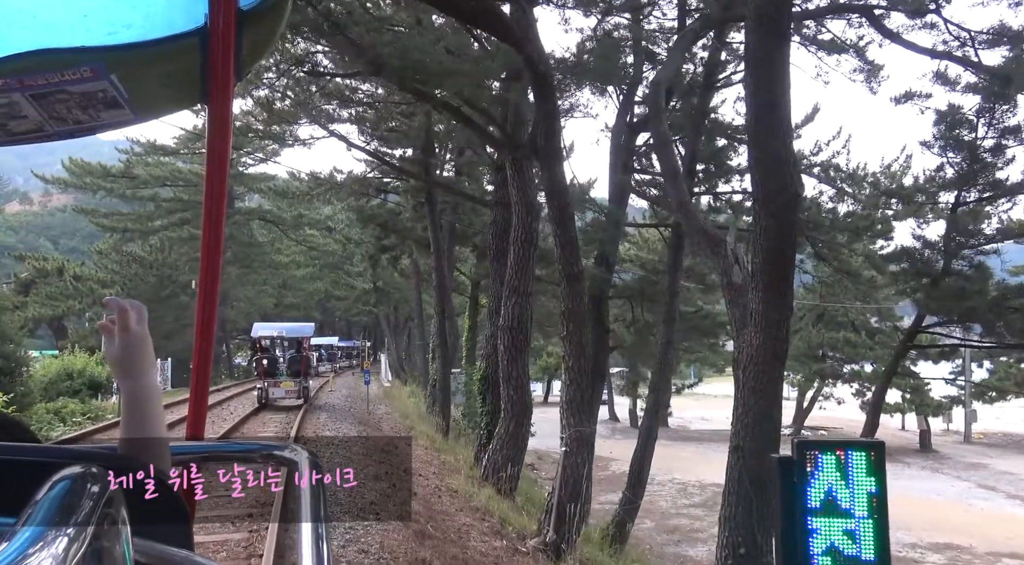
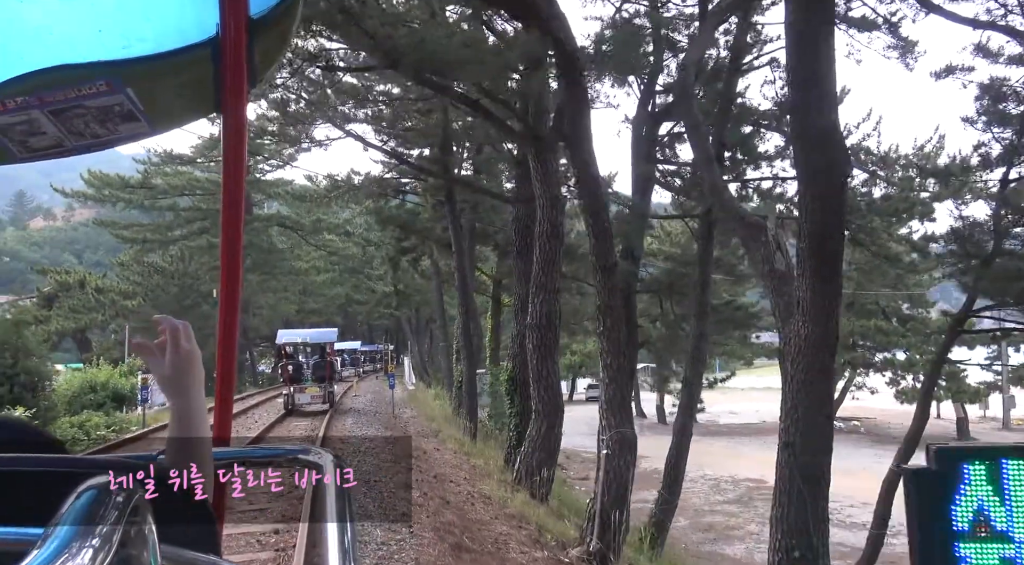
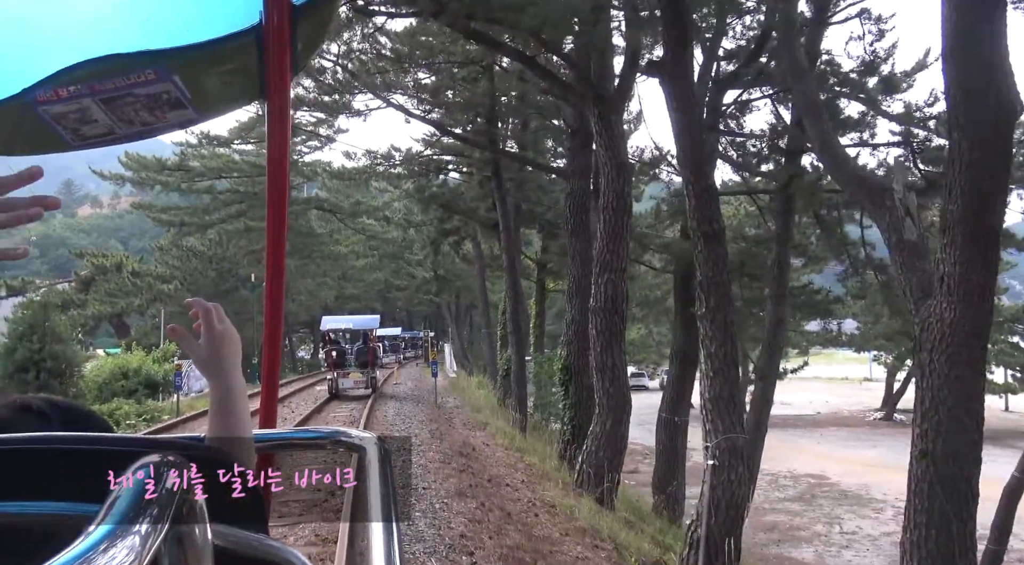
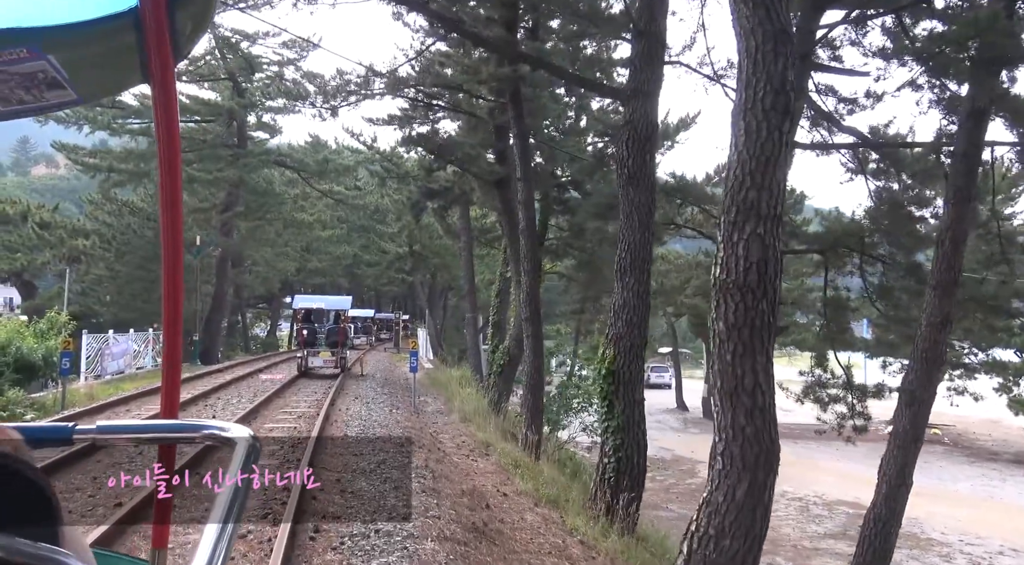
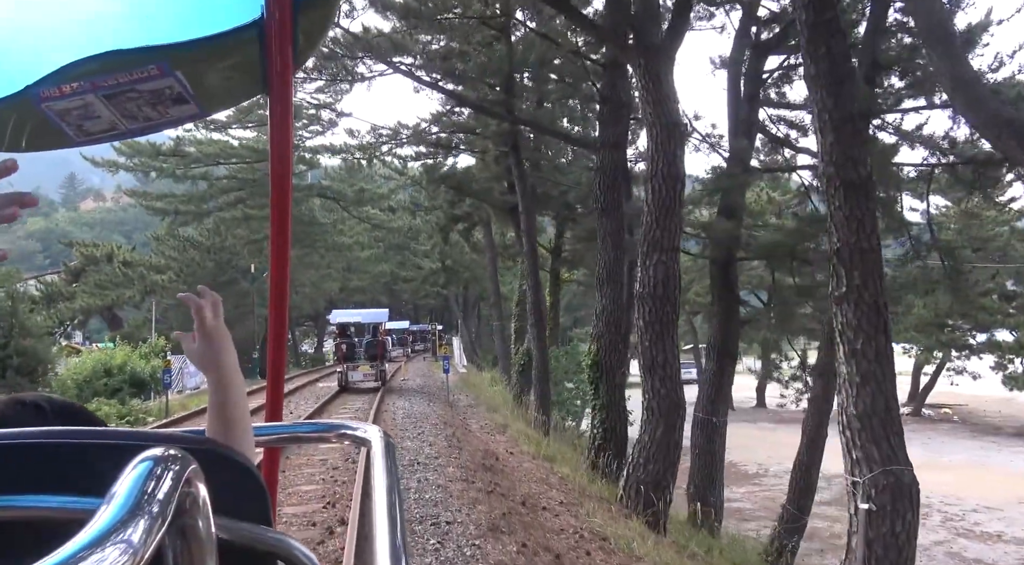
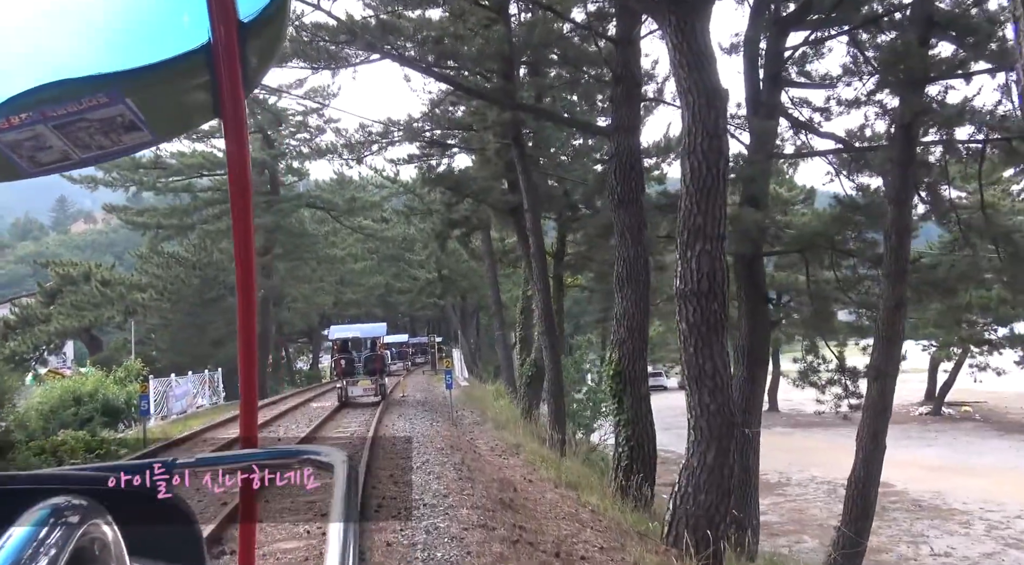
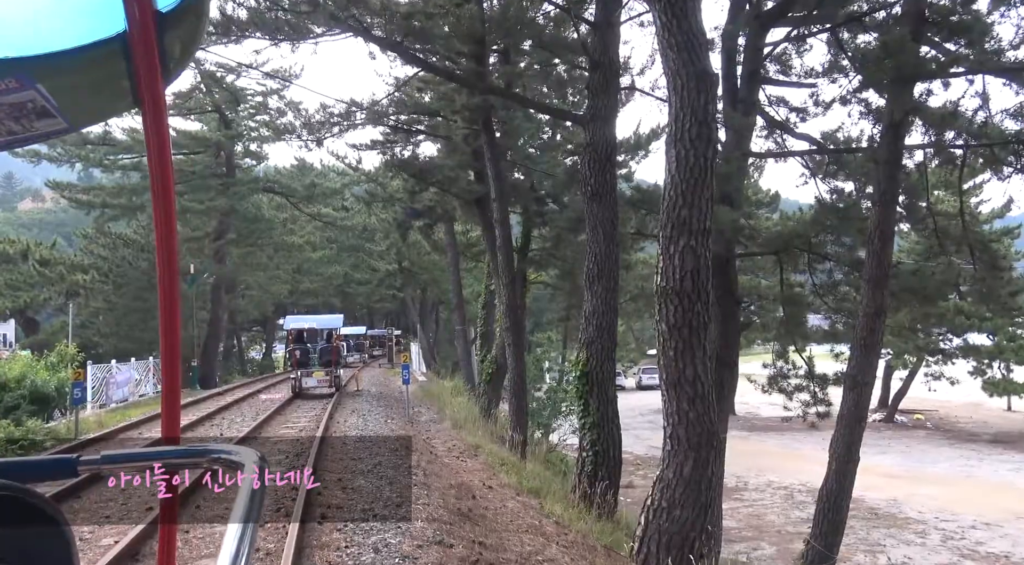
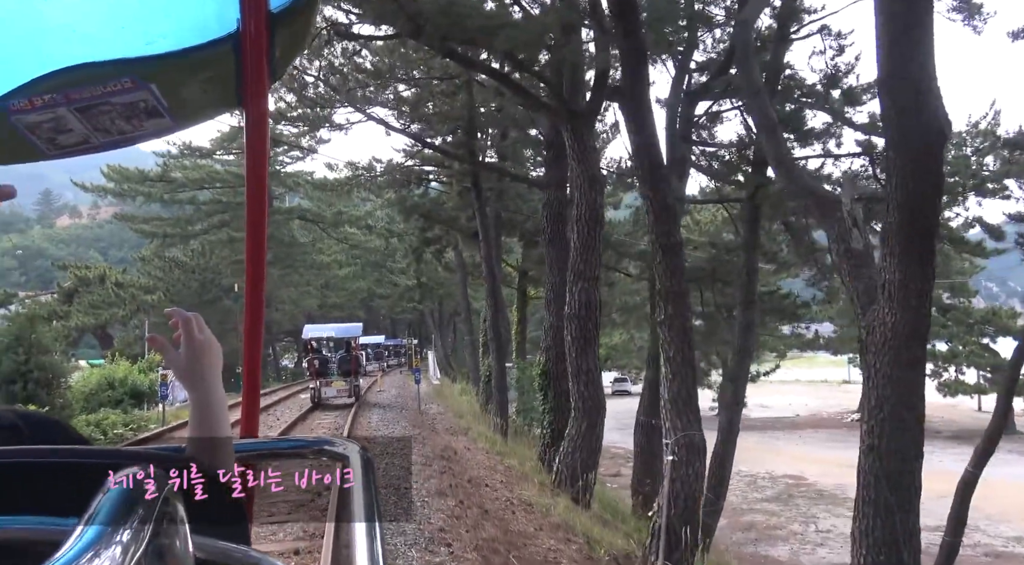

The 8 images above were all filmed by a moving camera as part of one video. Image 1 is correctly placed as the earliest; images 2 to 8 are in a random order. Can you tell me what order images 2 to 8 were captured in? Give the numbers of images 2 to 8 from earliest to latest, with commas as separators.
2, 8, 3, 5, 6, 7, 4
